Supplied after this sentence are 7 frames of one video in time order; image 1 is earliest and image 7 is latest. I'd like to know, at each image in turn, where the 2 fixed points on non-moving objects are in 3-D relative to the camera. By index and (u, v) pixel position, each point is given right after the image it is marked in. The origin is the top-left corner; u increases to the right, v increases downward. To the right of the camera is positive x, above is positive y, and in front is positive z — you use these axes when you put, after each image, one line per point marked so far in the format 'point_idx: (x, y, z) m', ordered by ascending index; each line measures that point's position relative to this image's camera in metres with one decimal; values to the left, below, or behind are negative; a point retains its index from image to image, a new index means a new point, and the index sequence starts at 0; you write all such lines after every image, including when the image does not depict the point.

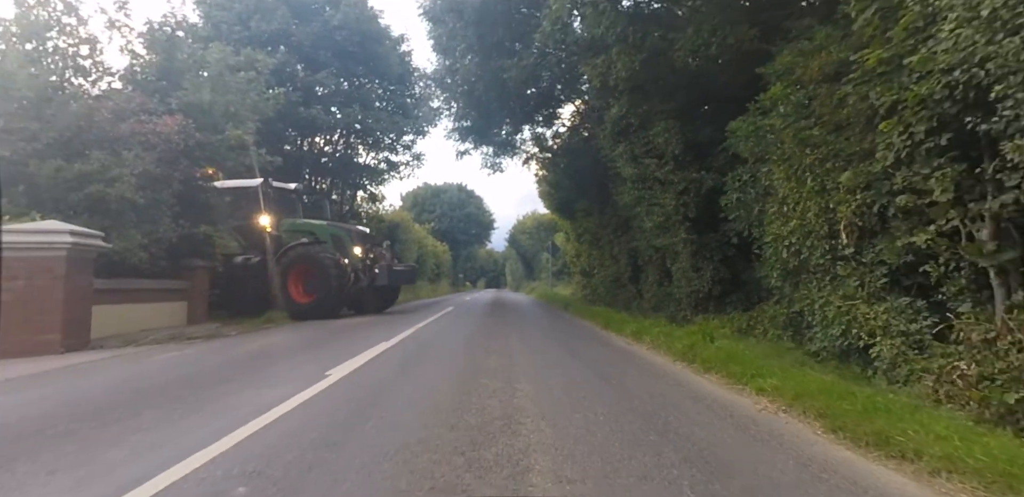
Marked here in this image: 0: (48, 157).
0: (-11.3, +2.2, +13.3) m
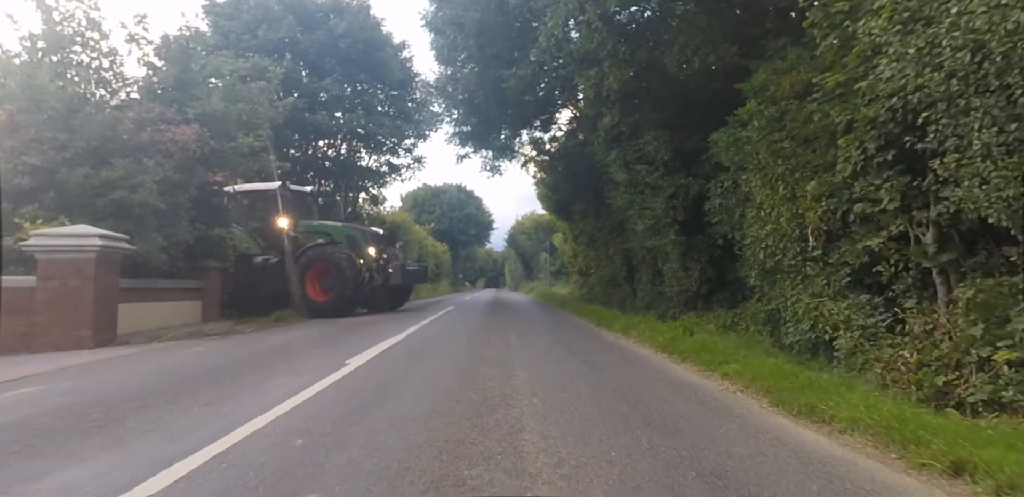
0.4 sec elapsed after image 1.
0: (-11.4, +2.2, +14.2) m
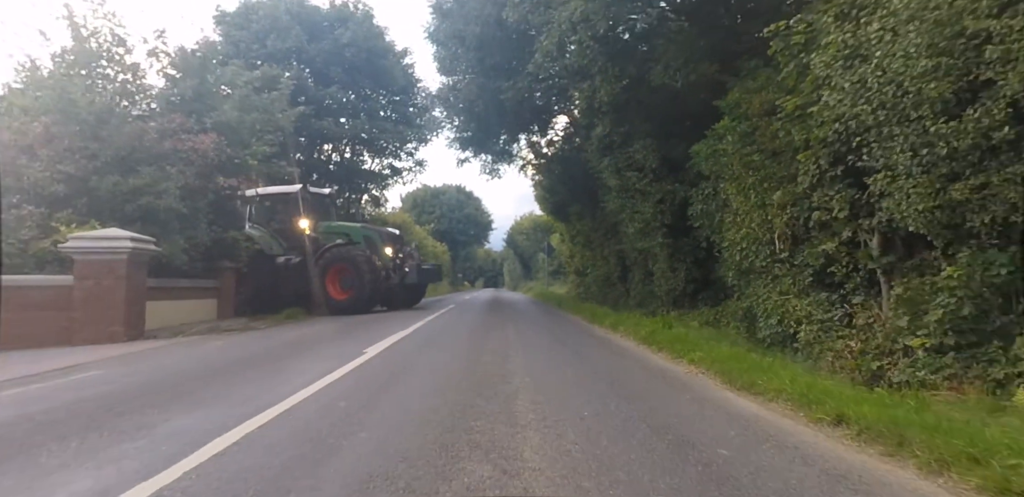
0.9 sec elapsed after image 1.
0: (-11.4, +2.1, +15.3) m
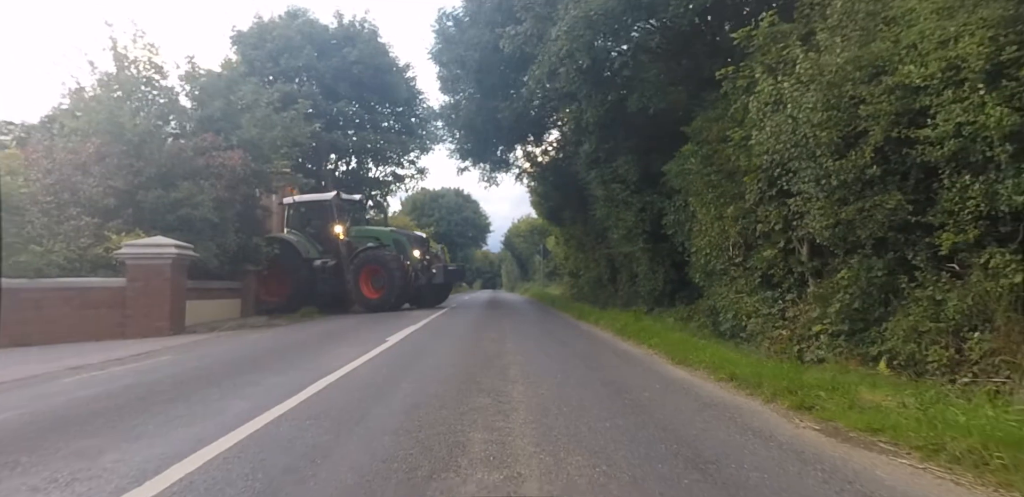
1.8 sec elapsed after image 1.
0: (-11.6, +2.0, +17.3) m
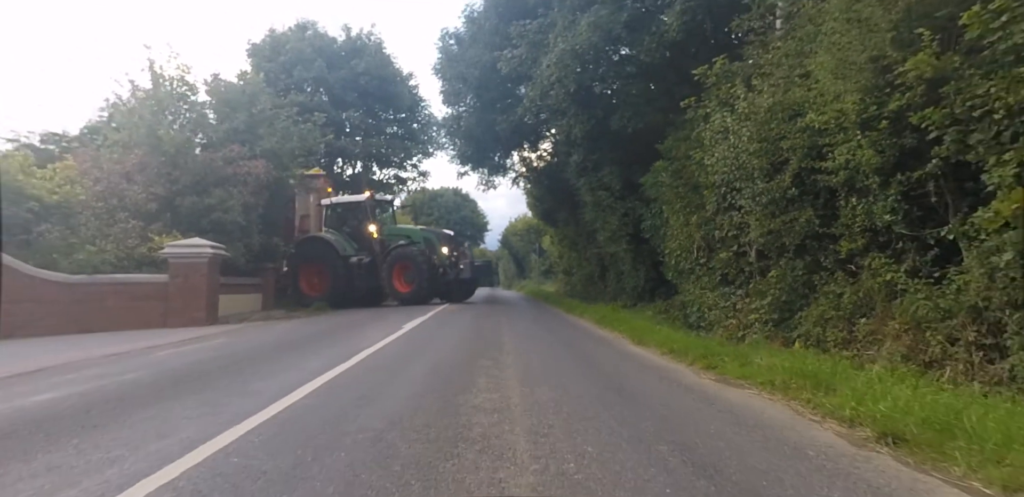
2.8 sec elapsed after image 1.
0: (-11.7, +2.0, +19.4) m
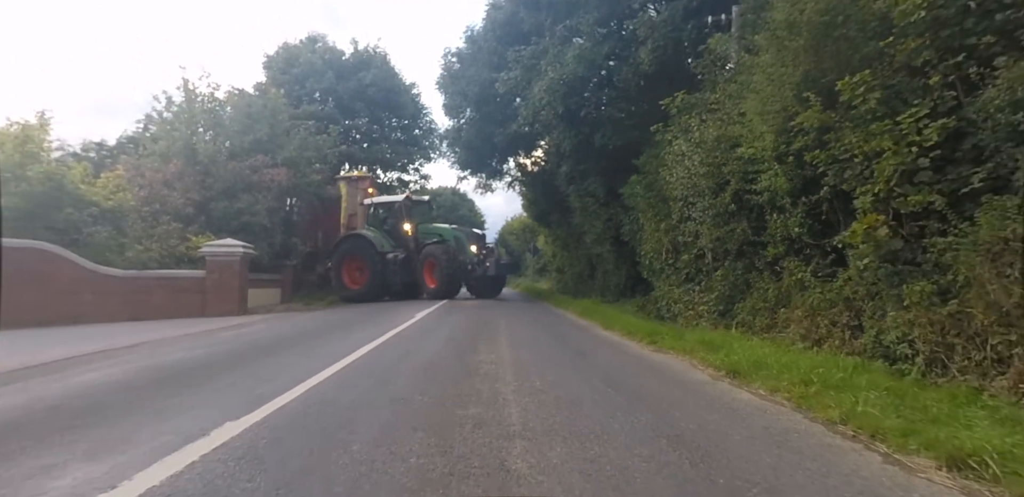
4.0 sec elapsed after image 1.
0: (-11.9, +2.0, +21.8) m
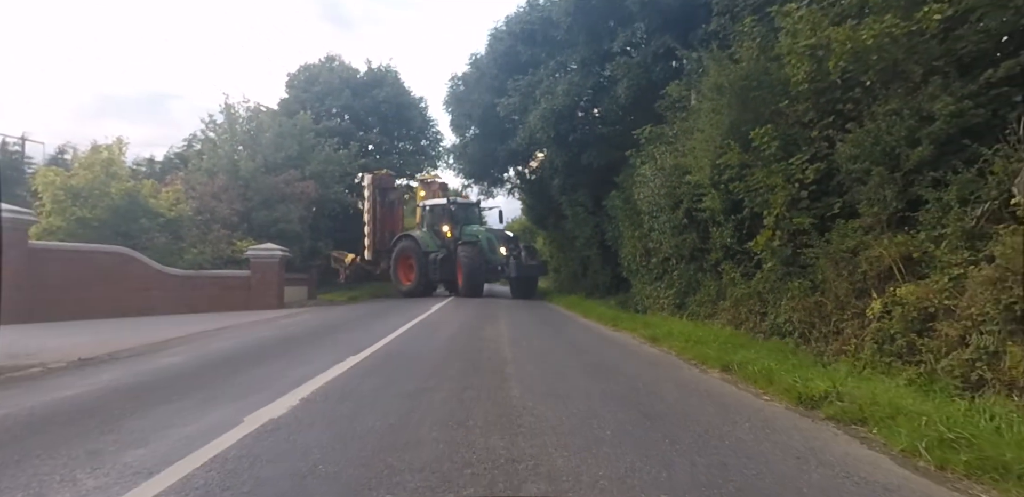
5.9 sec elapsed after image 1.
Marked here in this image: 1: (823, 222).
0: (-11.9, +1.9, +25.2) m
1: (+6.7, +0.6, +11.7) m
